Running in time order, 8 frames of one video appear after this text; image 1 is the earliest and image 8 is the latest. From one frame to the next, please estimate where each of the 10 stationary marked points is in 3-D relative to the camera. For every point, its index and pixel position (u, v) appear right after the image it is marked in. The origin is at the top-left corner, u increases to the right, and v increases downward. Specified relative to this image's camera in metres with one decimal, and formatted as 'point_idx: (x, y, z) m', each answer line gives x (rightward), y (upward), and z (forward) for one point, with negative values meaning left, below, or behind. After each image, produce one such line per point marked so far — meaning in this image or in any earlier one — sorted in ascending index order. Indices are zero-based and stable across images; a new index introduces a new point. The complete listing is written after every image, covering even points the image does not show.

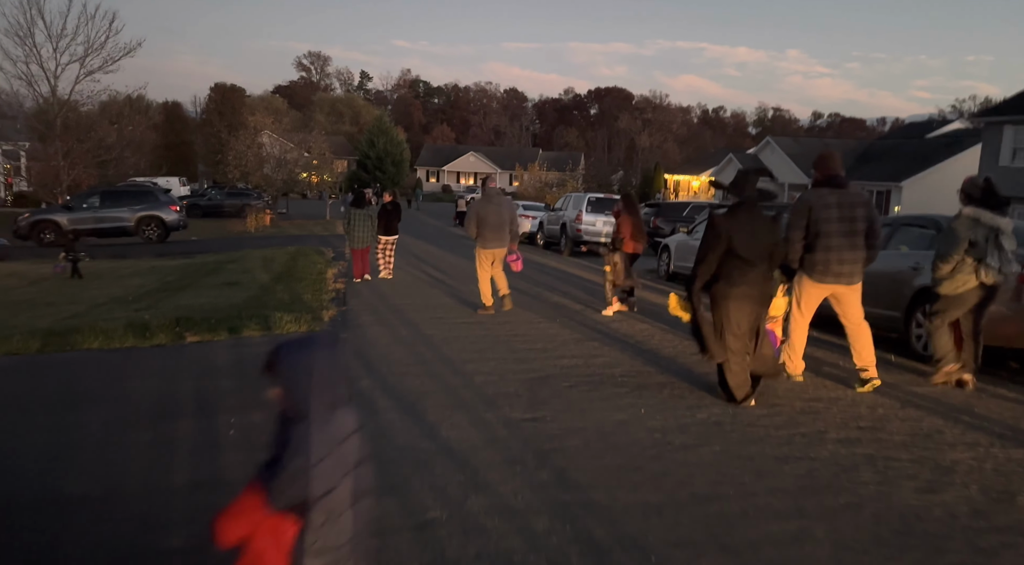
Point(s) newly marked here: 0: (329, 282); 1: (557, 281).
0: (-3.4, 0.0, +14.3) m
1: (+0.9, +0.1, +15.6) m
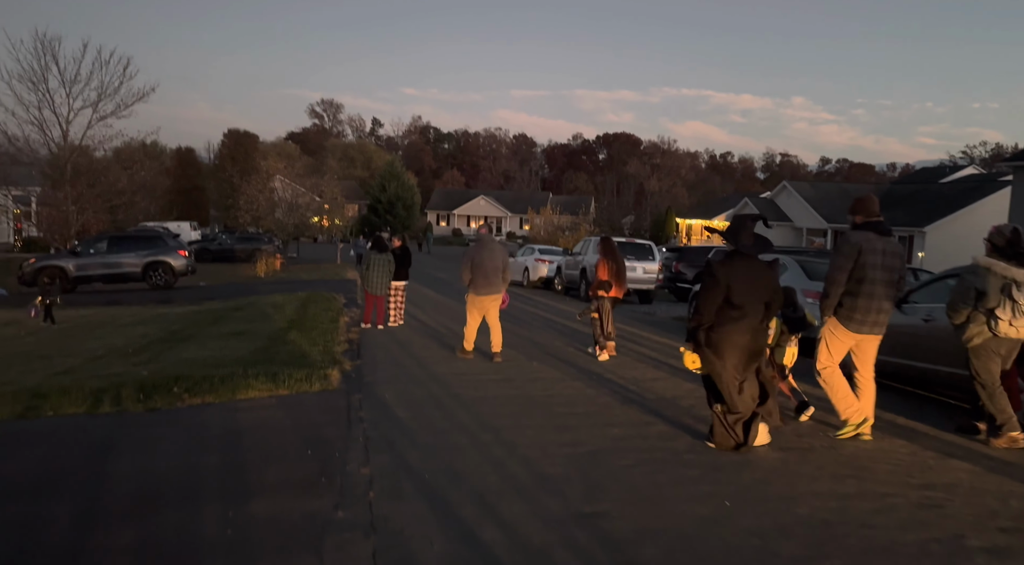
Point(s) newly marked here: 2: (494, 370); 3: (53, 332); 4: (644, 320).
0: (-3.0, -0.8, +13.5) m
1: (+1.4, -0.9, +14.8) m
2: (-0.2, -1.0, +8.9) m
3: (-9.1, -1.0, +15.2) m
4: (+3.1, -0.9, +17.6) m
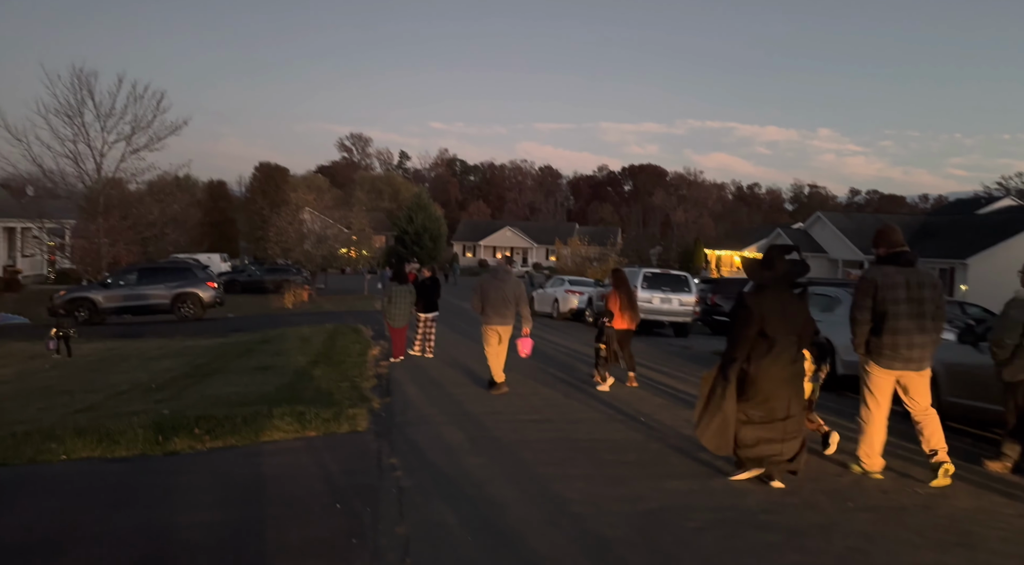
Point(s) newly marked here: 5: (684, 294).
0: (-2.4, -1.4, +13.0) m
1: (+2.0, -1.5, +14.2) m
2: (+0.2, -1.4, +8.3) m
3: (-8.5, -1.6, +15.0) m
4: (+3.8, -1.6, +17.0) m
5: (+4.4, -0.3, +19.5) m
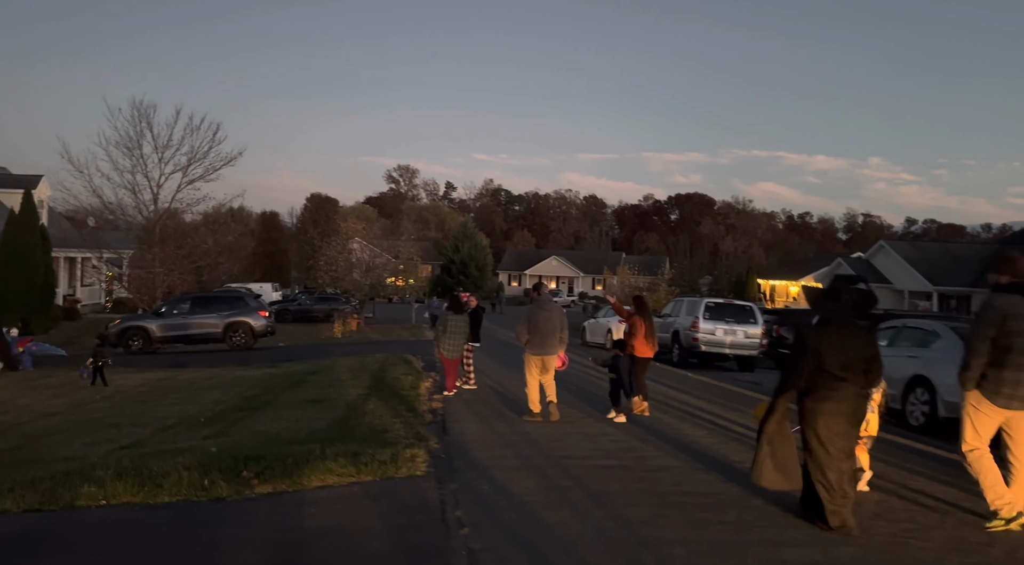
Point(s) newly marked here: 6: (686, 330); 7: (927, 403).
0: (-1.4, -1.9, +12.5) m
1: (+3.0, -2.1, +13.3) m
2: (+0.9, -1.7, +7.6) m
3: (-7.4, -2.2, +14.8) m
4: (+5.0, -2.3, +16.0) m
5: (+5.8, -1.1, +18.5) m
6: (+4.3, -1.2, +18.9) m
7: (+5.2, -1.5, +9.6) m
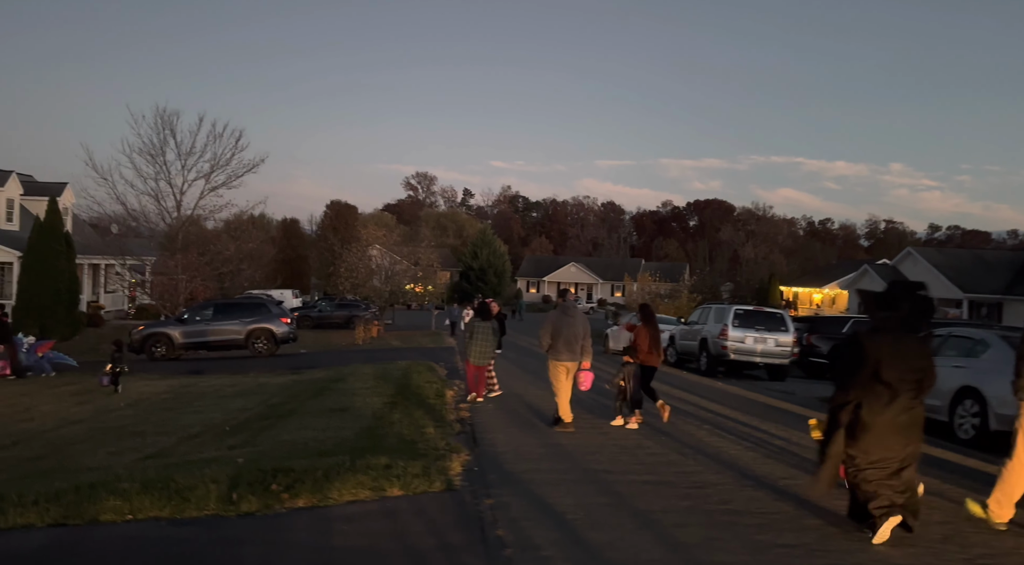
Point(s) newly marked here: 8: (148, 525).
0: (-1.0, -2.0, +12.2) m
1: (+3.5, -2.2, +13.0) m
2: (+1.3, -1.8, +7.3) m
3: (-6.8, -2.3, +14.6) m
4: (+5.5, -2.4, +15.6) m
5: (+6.4, -1.2, +18.1) m
6: (+4.9, -1.3, +18.5) m
7: (+5.6, -1.6, +9.2) m
8: (-2.6, -1.7, +5.4) m
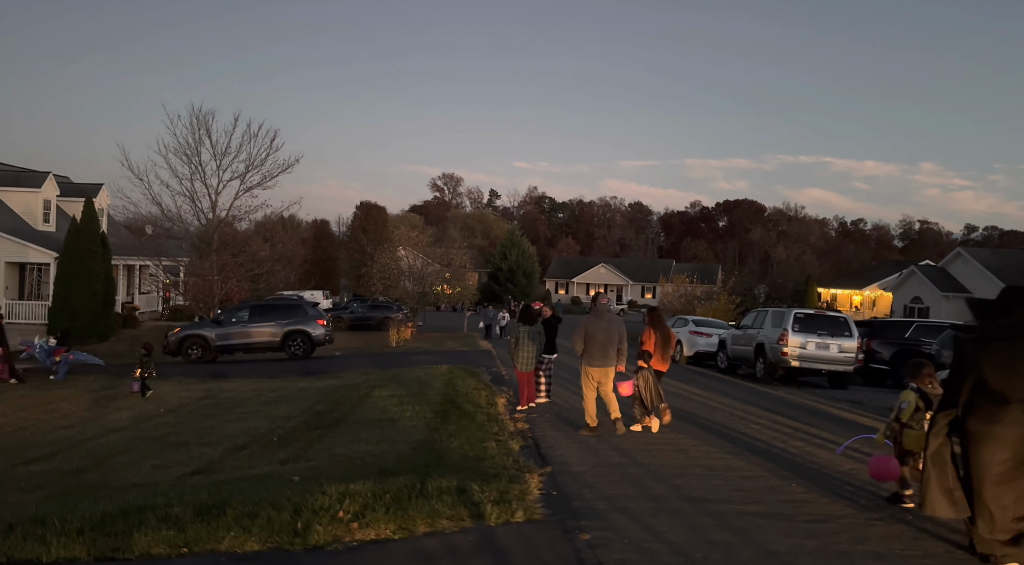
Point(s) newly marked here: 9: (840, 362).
0: (-0.1, -2.0, +11.5) m
1: (+4.4, -2.2, +12.2) m
2: (+2.0, -1.8, +6.6) m
3: (-5.9, -2.4, +14.2) m
4: (+6.5, -2.5, +14.7) m
5: (+7.5, -1.3, +17.2) m
6: (+6.0, -1.4, +17.6) m
7: (+6.4, -1.6, +8.3) m
8: (-1.9, -1.8, +4.8) m
9: (+7.3, -1.8, +17.1) m
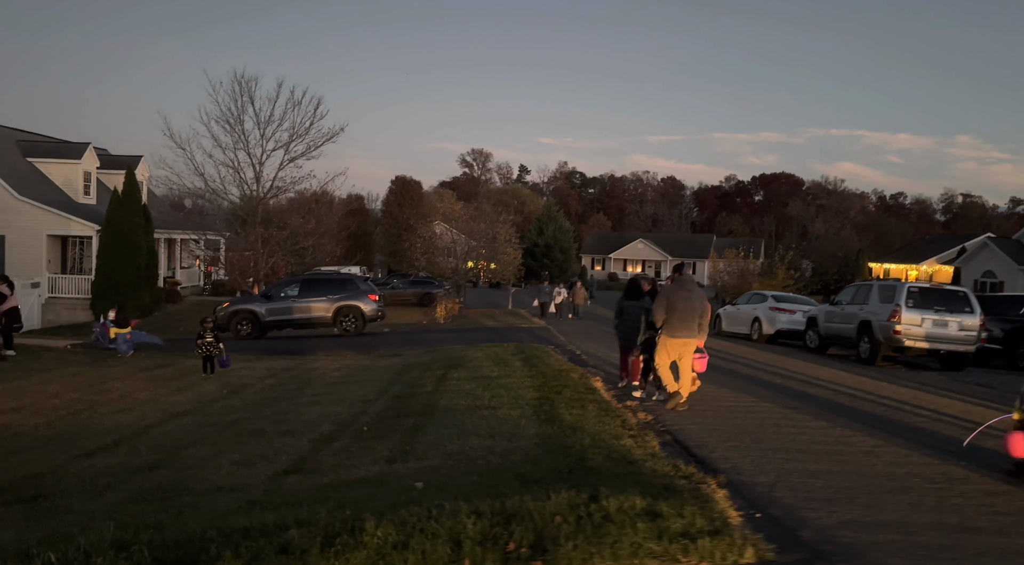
0: (+1.4, -1.6, +10.1) m
1: (+5.9, -1.8, +10.6) m
2: (+3.3, -1.5, +5.1) m
3: (-4.3, -1.8, +13.0) m
4: (+8.1, -1.9, +13.1) m
5: (+9.1, -0.7, +15.5) m
6: (+7.7, -0.8, +15.9) m
7: (+7.7, -1.3, +6.6) m
8: (-0.7, -1.6, +3.5) m
9: (+9.0, -1.2, +15.4) m
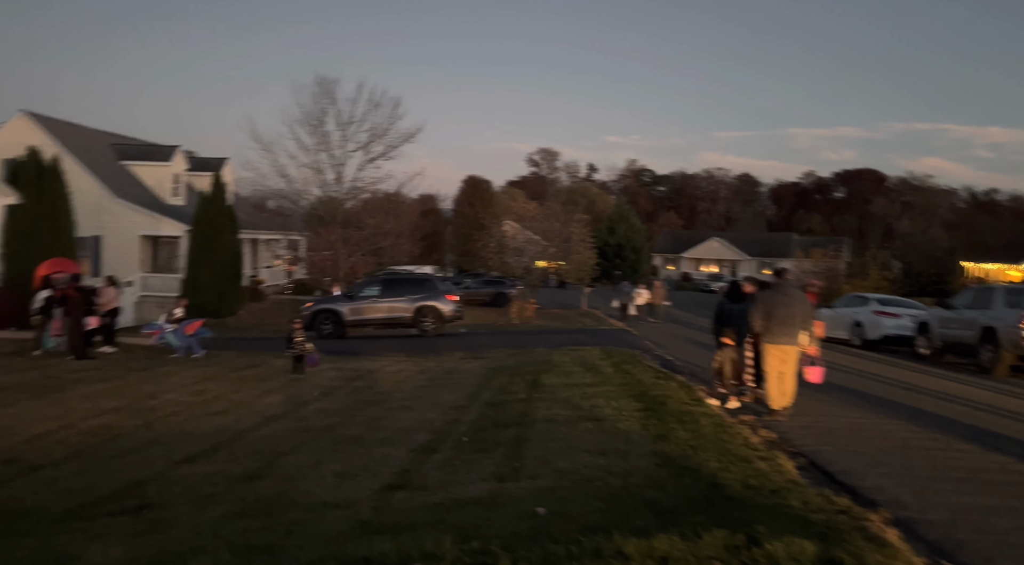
0: (+2.7, -1.7, +9.4) m
1: (+7.2, -1.9, +9.5) m
2: (+4.1, -1.6, +4.2) m
3: (-2.7, -1.9, +12.8) m
4: (+9.7, -2.0, +11.8) m
5: (+10.9, -0.8, +14.1) m
6: (+9.5, -0.9, +14.6) m
7: (+8.7, -1.4, +5.4) m
8: (0.0, -1.6, +3.0) m
9: (+10.8, -1.3, +14.0) m
